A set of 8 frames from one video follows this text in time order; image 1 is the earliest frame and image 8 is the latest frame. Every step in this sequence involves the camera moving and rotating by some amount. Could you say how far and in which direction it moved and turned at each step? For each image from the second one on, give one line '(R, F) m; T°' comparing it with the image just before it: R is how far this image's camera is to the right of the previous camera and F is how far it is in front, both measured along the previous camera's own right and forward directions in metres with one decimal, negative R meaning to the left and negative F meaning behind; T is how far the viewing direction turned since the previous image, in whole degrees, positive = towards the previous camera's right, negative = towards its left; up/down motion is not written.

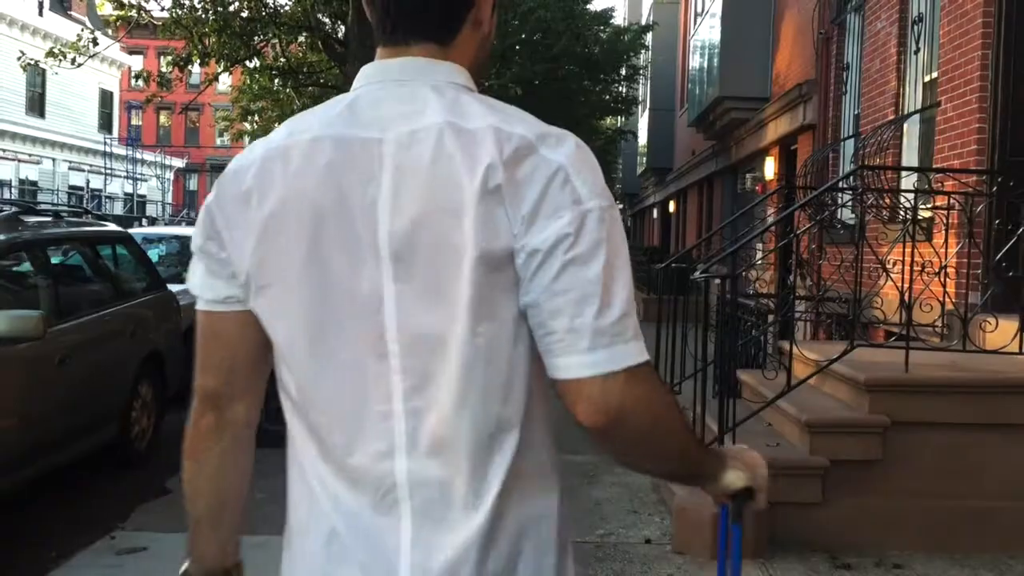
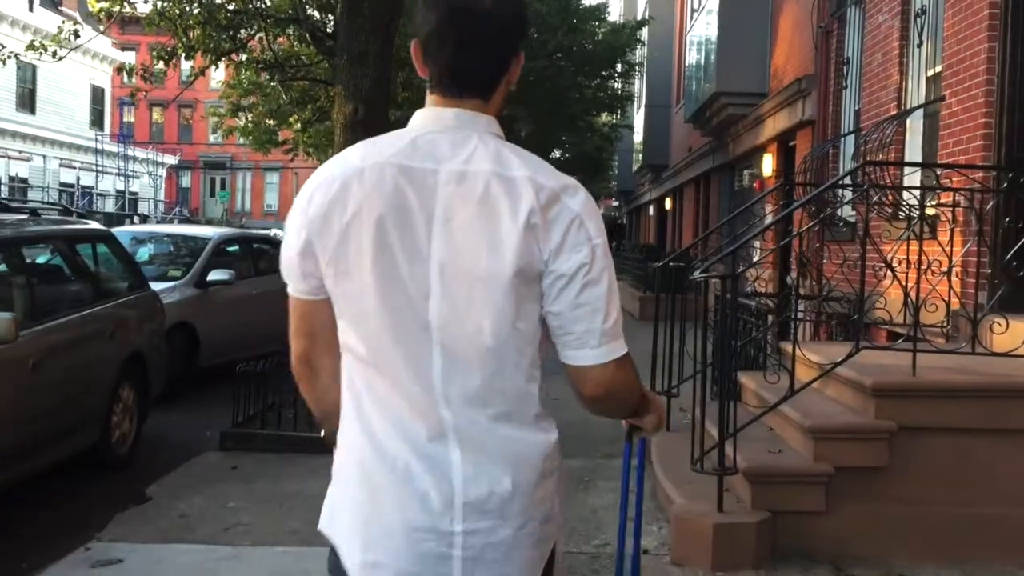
(0.0, +0.2) m; 0°
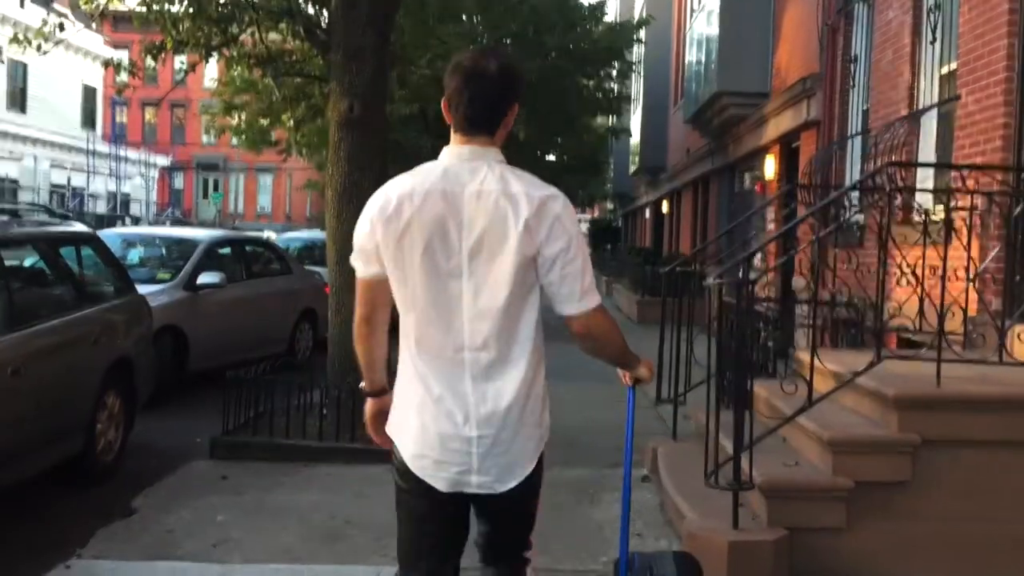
(0.0, +0.2) m; 0°
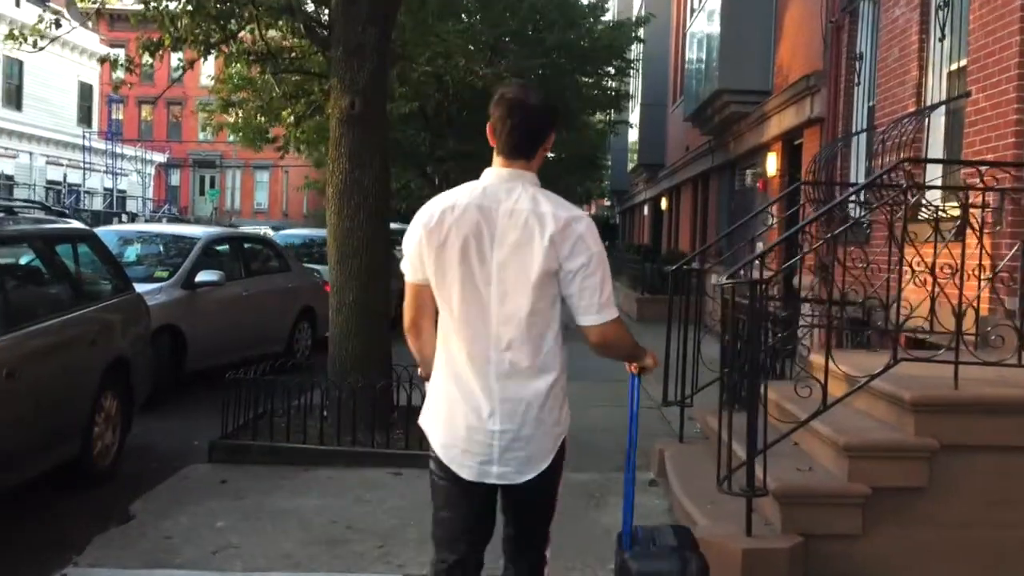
(0.0, +0.1) m; 0°
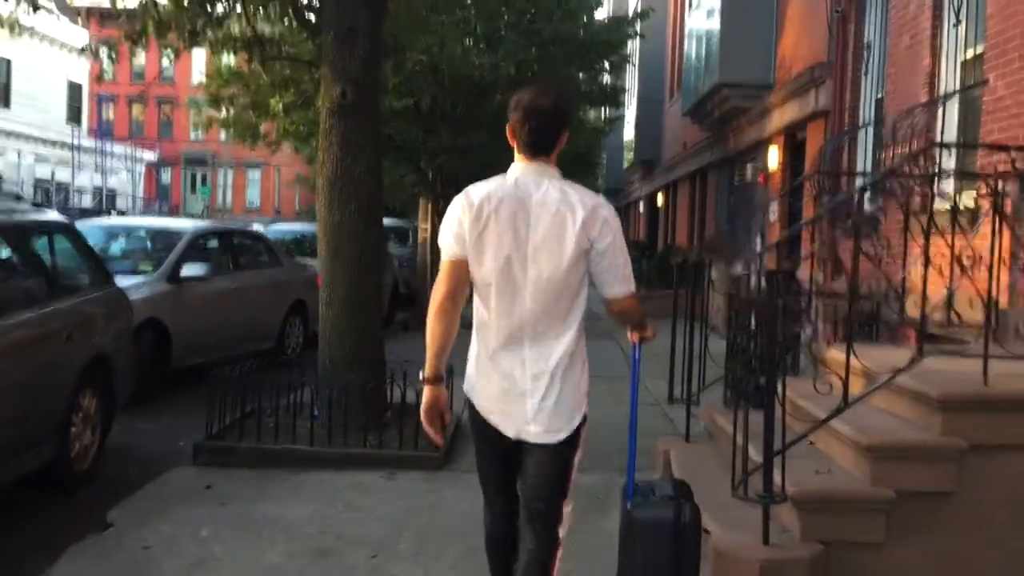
(0.0, +0.3) m; 0°
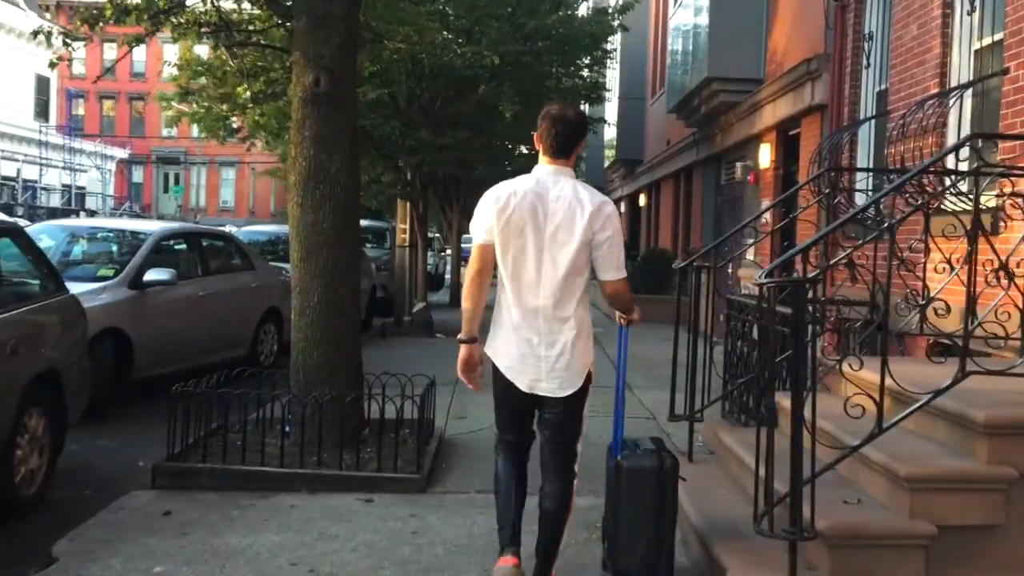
(-0.1, +0.5) m; +1°
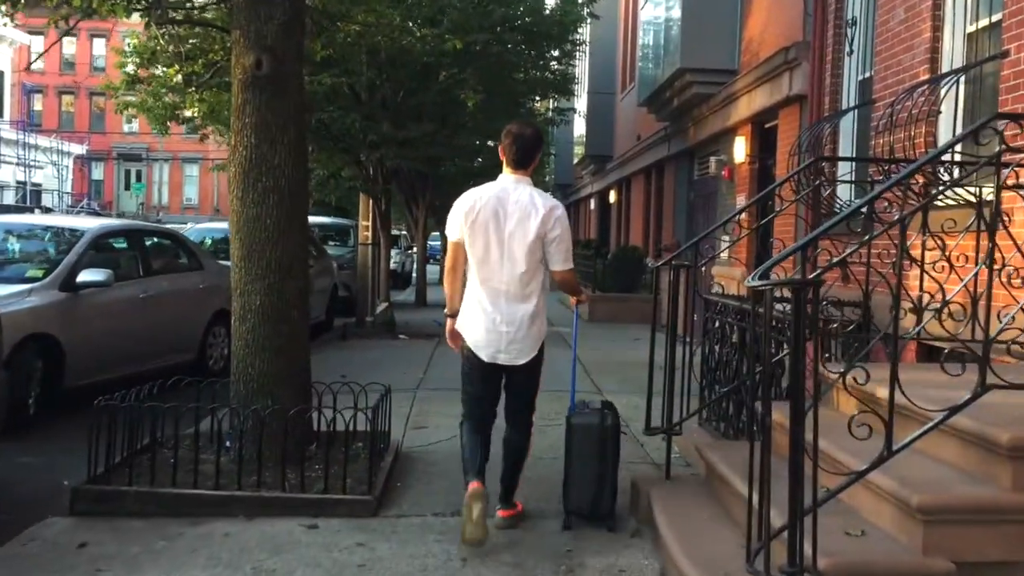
(+0.1, +0.5) m; +2°
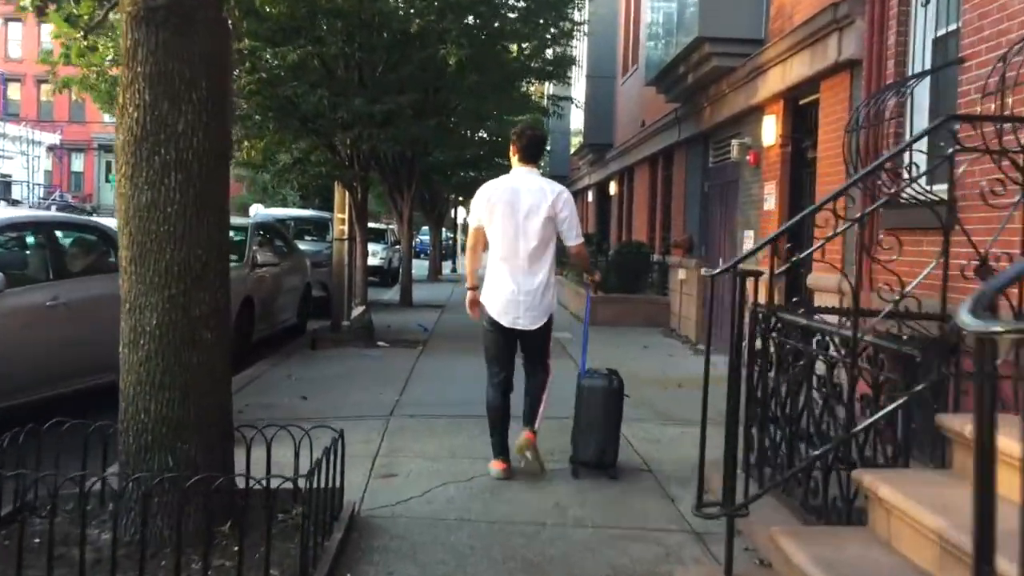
(0.0, +1.5) m; 0°
